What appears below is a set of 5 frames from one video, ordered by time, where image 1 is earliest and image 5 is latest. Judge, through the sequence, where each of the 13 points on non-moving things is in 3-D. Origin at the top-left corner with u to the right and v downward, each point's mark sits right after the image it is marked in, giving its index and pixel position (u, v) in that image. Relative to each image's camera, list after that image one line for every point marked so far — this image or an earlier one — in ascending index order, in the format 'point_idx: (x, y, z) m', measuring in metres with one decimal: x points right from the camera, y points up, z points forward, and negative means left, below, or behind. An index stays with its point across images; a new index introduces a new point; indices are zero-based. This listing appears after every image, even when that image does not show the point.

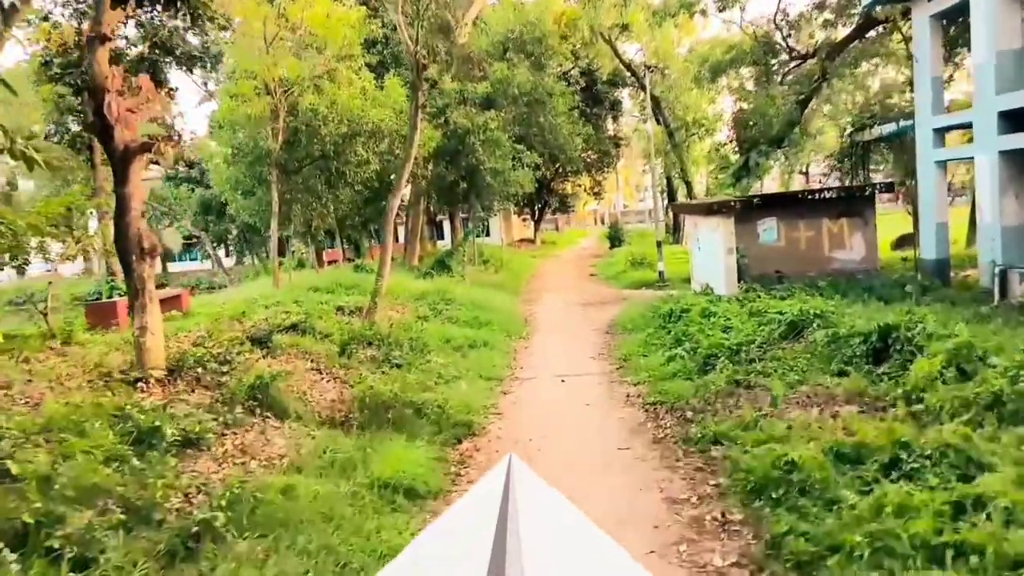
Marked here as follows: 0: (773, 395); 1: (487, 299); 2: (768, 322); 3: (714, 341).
0: (+2.4, -1.0, +7.8) m
1: (-0.5, -0.2, +18.0) m
2: (+3.1, -0.4, +10.3) m
3: (+2.4, -0.6, +10.1) m
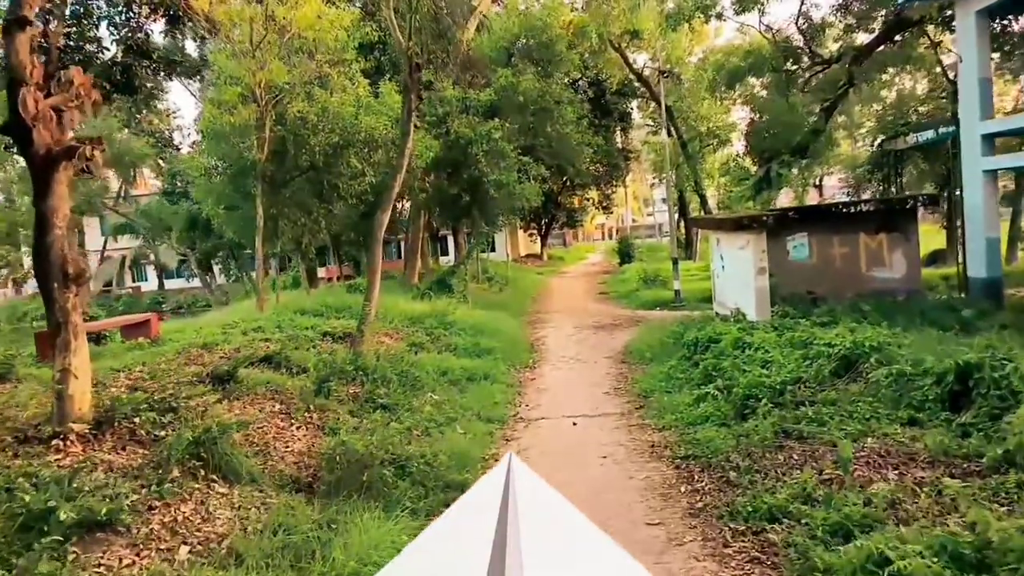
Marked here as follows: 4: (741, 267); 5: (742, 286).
0: (+2.5, -1.3, +6.4) m
1: (-0.4, -0.6, +16.6) m
2: (+3.2, -0.7, +8.9) m
3: (+2.4, -0.9, +8.7) m
4: (+3.4, +0.4, +12.5) m
5: (+3.4, +0.1, +12.4) m
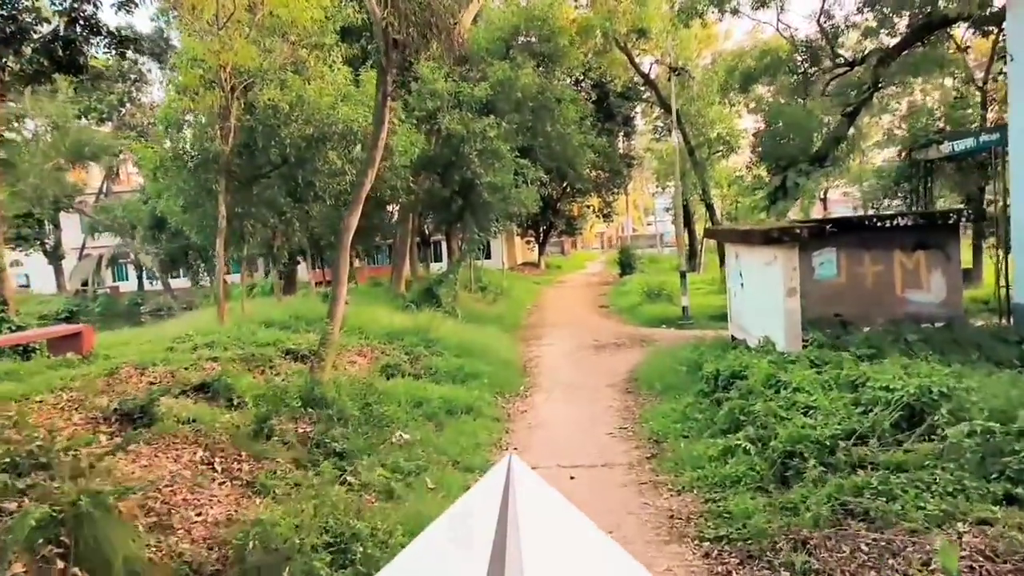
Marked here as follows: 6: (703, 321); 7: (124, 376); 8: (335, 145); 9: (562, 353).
0: (+2.3, -1.5, +4.7) m
1: (-0.6, -0.9, +14.9) m
2: (+3.0, -1.0, +7.2) m
3: (+2.3, -1.2, +7.0) m
4: (+3.2, +0.1, +10.8) m
5: (+3.2, -0.2, +10.7) m
6: (+4.2, -0.7, +18.6) m
7: (-4.2, -0.9, +9.1) m
8: (-3.1, +2.5, +14.8) m
9: (+0.9, -1.2, +15.3) m
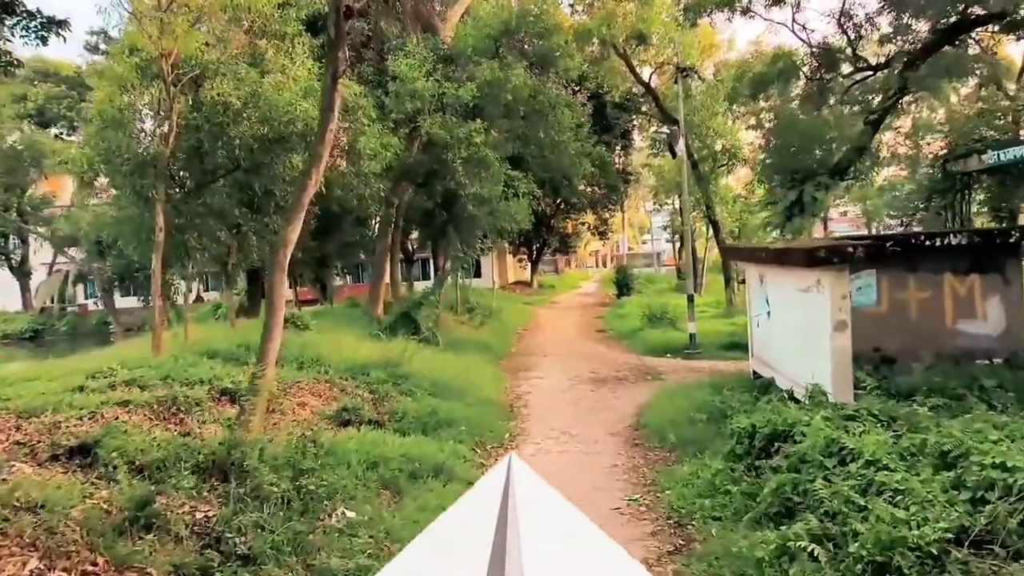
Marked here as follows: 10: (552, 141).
0: (+2.2, -1.7, +2.7) m
1: (-0.8, -1.3, +12.9) m
2: (+2.9, -1.2, +5.2) m
3: (+2.1, -1.4, +5.0) m
4: (+3.1, -0.3, +8.9) m
5: (+3.0, -0.6, +8.7) m
6: (+3.9, -1.2, +16.6) m
7: (-4.3, -1.2, +7.1) m
8: (-3.3, +2.1, +12.9) m
9: (+0.7, -1.6, +13.3) m
10: (+0.9, +3.3, +19.2) m
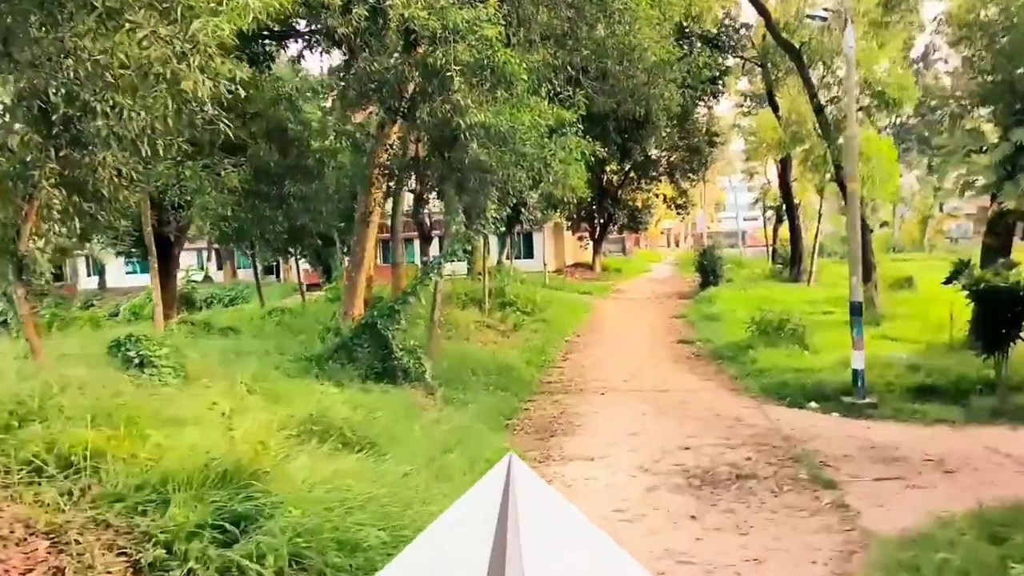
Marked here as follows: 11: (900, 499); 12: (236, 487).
0: (+1.5, -2.0, -4.2) m
1: (-0.7, -1.3, +6.2) m
2: (+2.3, -1.5, -1.8) m
3: (+1.6, -1.7, -1.9) m
4: (+2.8, -0.5, +1.8) m
5: (+2.8, -0.8, +1.7) m
6: (+4.3, -1.3, +9.5) m
7: (-4.7, -1.3, +0.7) m
8: (-3.1, +2.1, +6.2) m
9: (+0.8, -1.7, +6.4) m
10: (+1.5, +3.4, +12.2) m
11: (+2.9, -1.4, +6.4) m
12: (-1.6, -1.2, +5.0) m
